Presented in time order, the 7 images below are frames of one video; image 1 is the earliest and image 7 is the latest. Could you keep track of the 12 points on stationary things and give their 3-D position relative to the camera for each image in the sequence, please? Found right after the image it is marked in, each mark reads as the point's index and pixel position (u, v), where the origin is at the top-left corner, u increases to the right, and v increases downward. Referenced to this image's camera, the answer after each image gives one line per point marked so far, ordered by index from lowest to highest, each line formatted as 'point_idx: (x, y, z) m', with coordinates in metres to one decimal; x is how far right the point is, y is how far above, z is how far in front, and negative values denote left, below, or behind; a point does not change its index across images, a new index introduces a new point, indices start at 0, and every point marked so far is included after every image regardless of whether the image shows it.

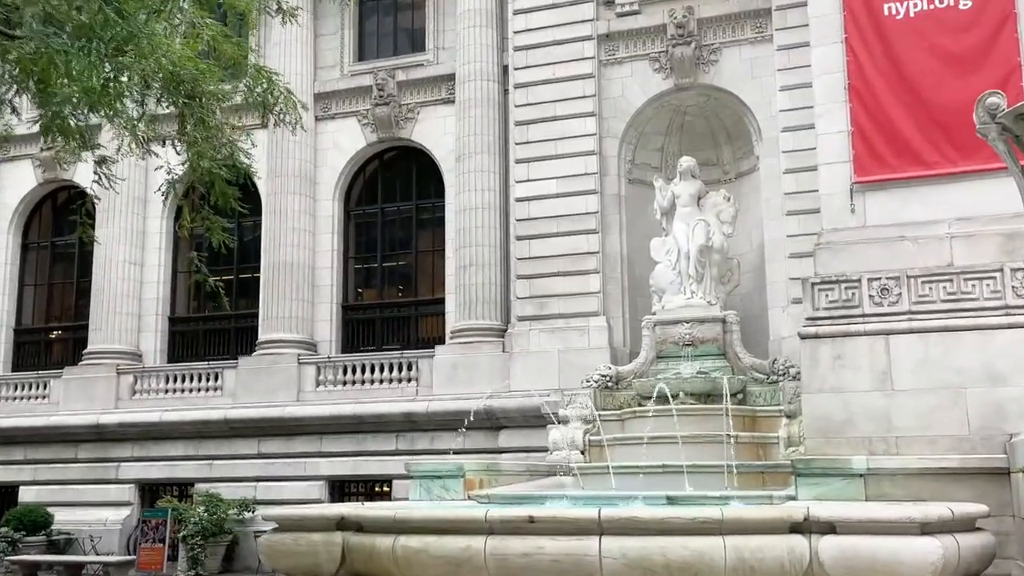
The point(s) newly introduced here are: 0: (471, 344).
0: (-0.8, -1.1, +18.8) m
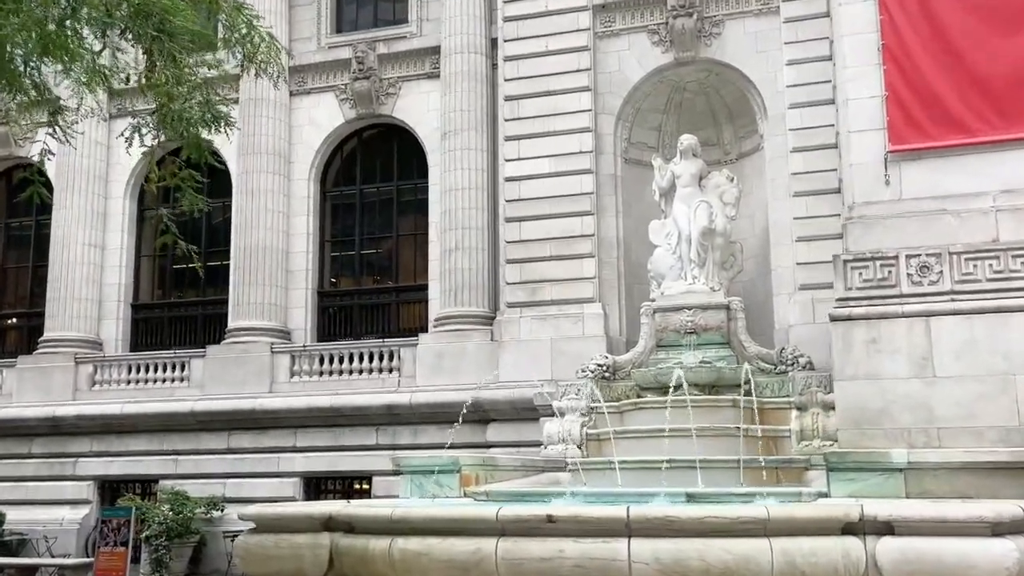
0: (-1.0, -0.8, +17.7) m
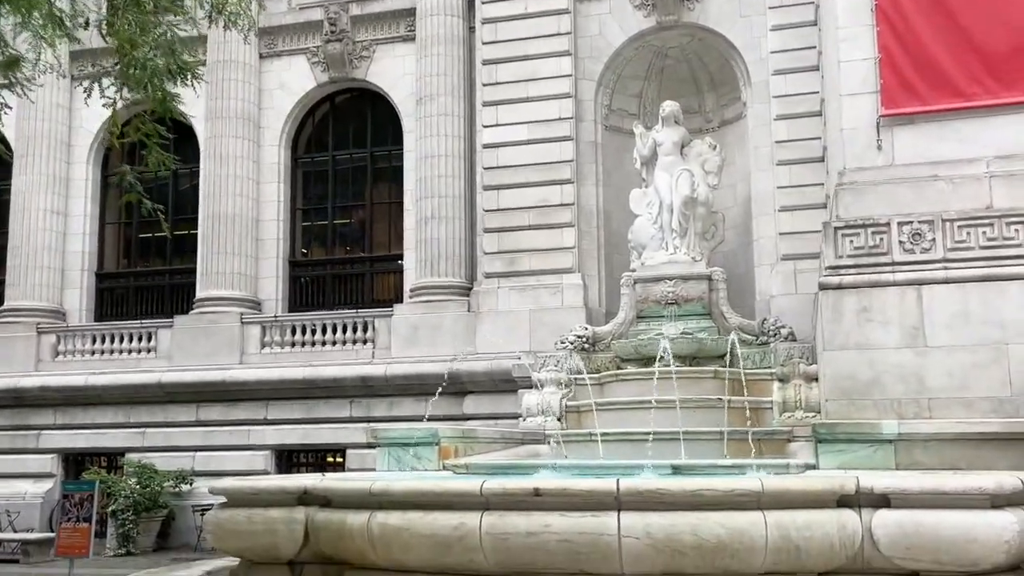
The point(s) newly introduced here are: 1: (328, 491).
0: (-1.4, -0.3, +17.3) m
1: (-1.5, -1.7, +7.9) m
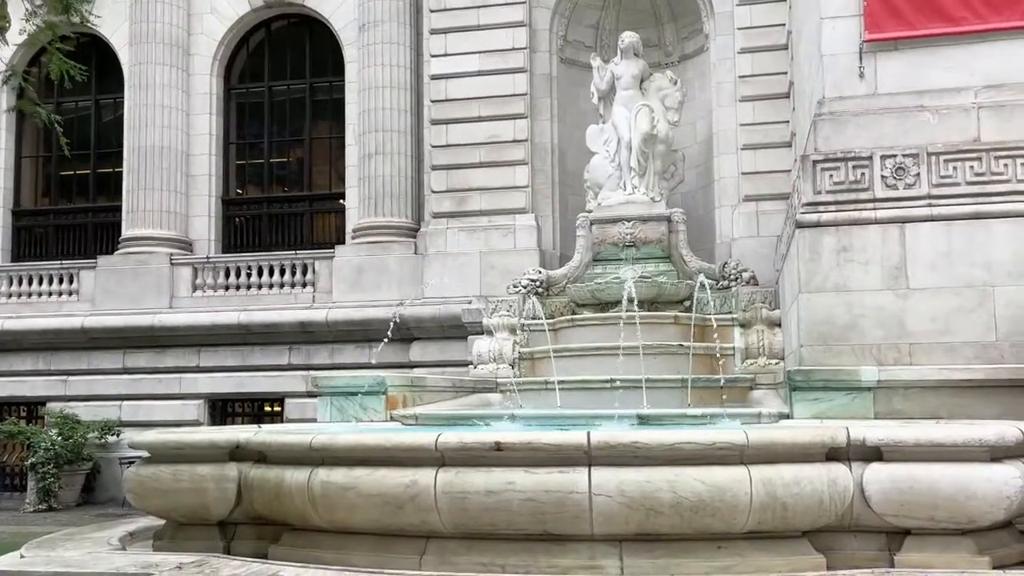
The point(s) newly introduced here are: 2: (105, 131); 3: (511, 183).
0: (-2.3, +0.7, +16.4) m
1: (-1.8, -1.1, +7.1) m
2: (-8.2, +3.1, +19.6) m
3: (0.0, +1.7, +16.1) m
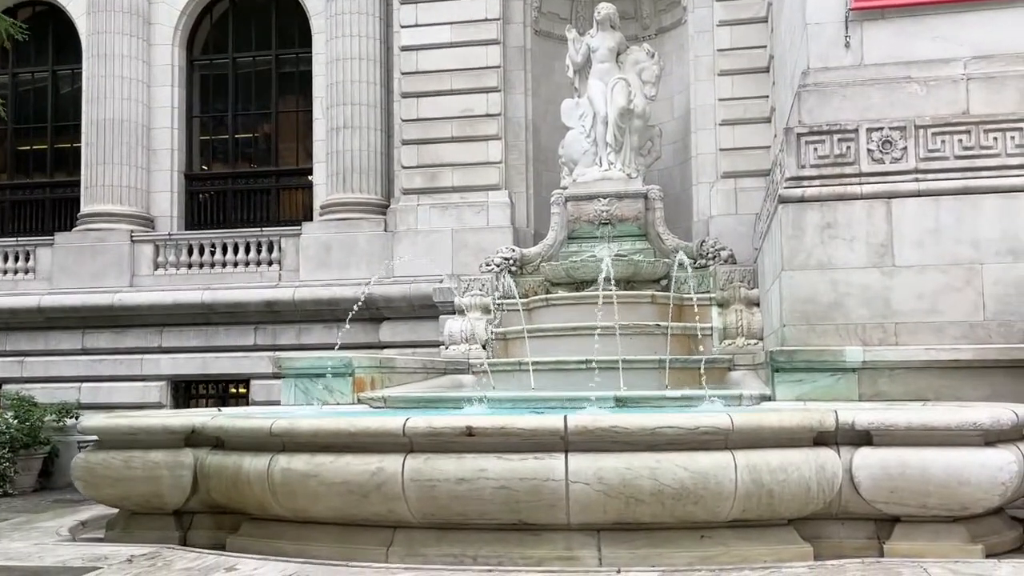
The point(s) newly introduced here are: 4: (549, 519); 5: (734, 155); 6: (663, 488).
0: (-2.7, +1.1, +15.9) m
1: (-2.0, -1.0, +6.7) m
2: (-8.7, +3.6, +18.9) m
3: (-0.4, +2.1, +15.7) m
4: (+0.2, -1.4, +5.9) m
5: (+3.3, +2.0, +14.6) m
6: (+0.9, -1.2, +5.7) m
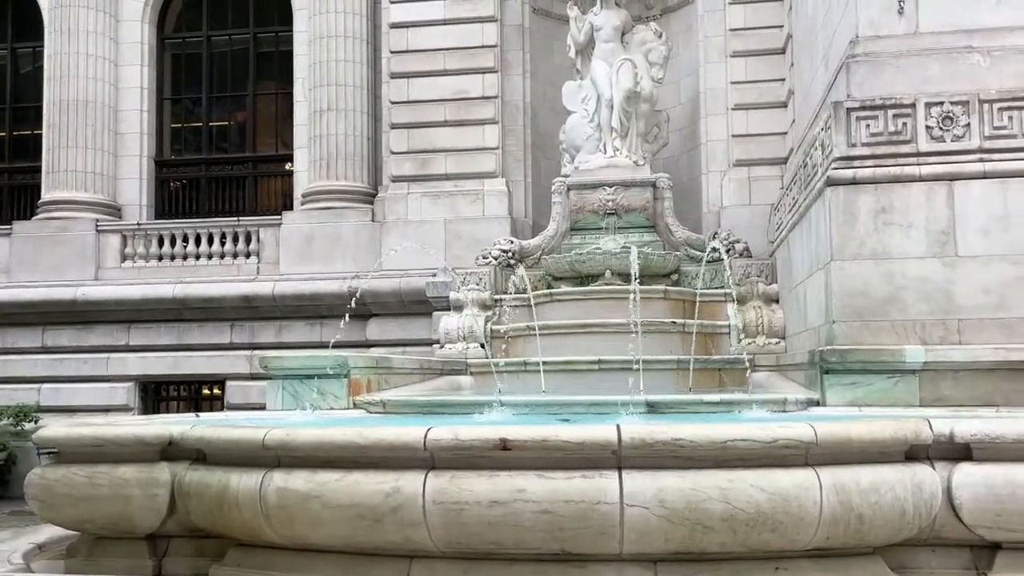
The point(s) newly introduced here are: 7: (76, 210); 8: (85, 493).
0: (-2.8, +1.2, +14.8) m
1: (-1.8, -0.9, +5.6) m
2: (-8.8, +3.7, +17.6) m
3: (-0.5, +2.2, +14.7) m
4: (+0.5, -1.3, +4.9) m
5: (+3.3, +2.1, +13.7) m
6: (+1.2, -1.1, +4.8) m
7: (-7.0, +1.3, +15.7) m
8: (-2.5, -1.2, +5.6) m
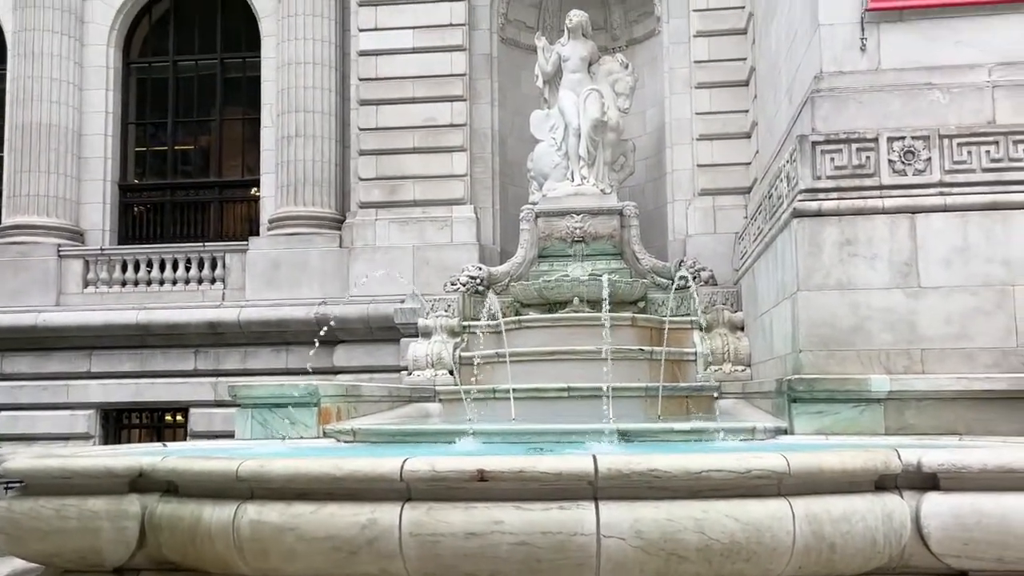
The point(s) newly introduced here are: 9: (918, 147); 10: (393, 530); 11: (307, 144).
0: (-3.2, +0.8, +14.7) m
1: (-1.9, -1.1, +5.5) m
2: (-9.4, +3.2, +17.4) m
3: (-1.0, +1.8, +14.7) m
4: (+0.4, -1.5, +4.9) m
5: (+2.9, +1.7, +14.0) m
6: (+1.1, -1.3, +4.8) m
7: (-7.5, +0.9, +15.5) m
8: (-2.6, -1.4, +5.6) m
9: (+3.4, +1.2, +8.3) m
10: (-0.6, -1.2, +4.9) m
11: (-3.2, +2.2, +15.1) m
